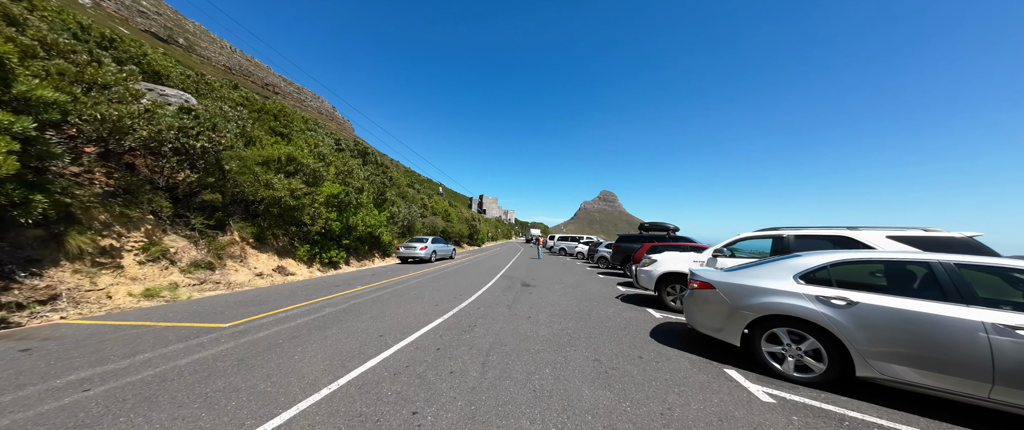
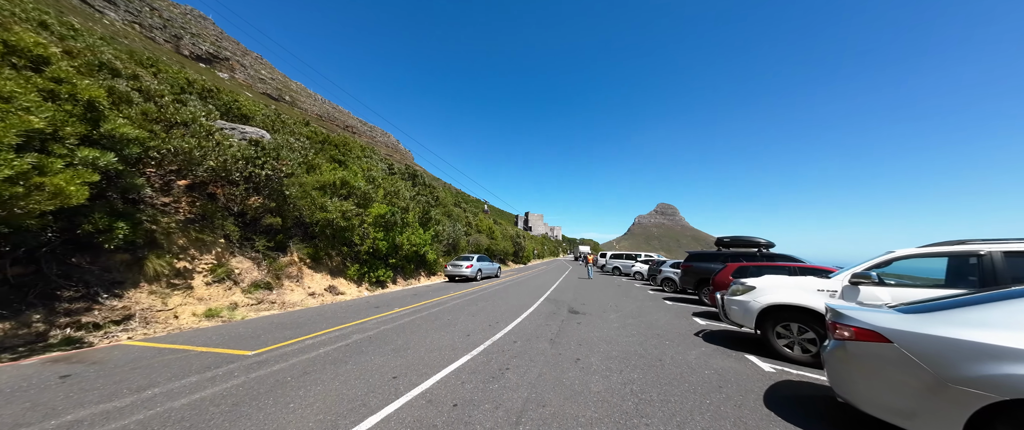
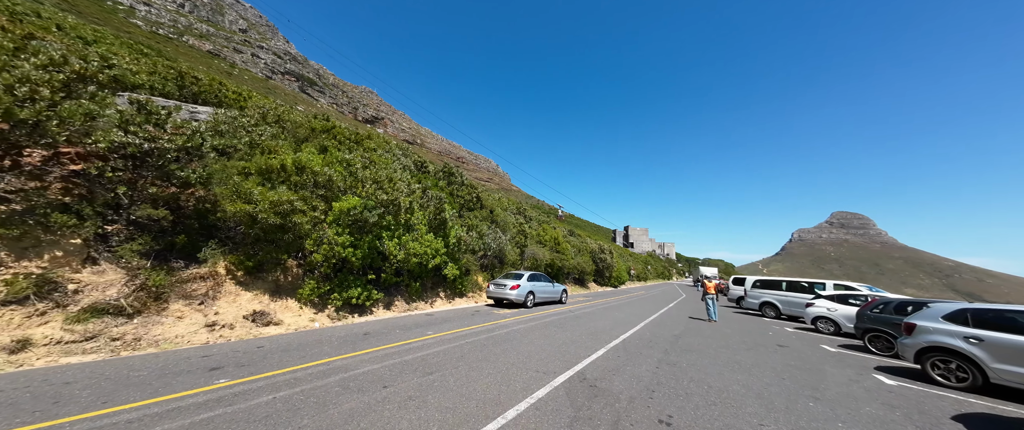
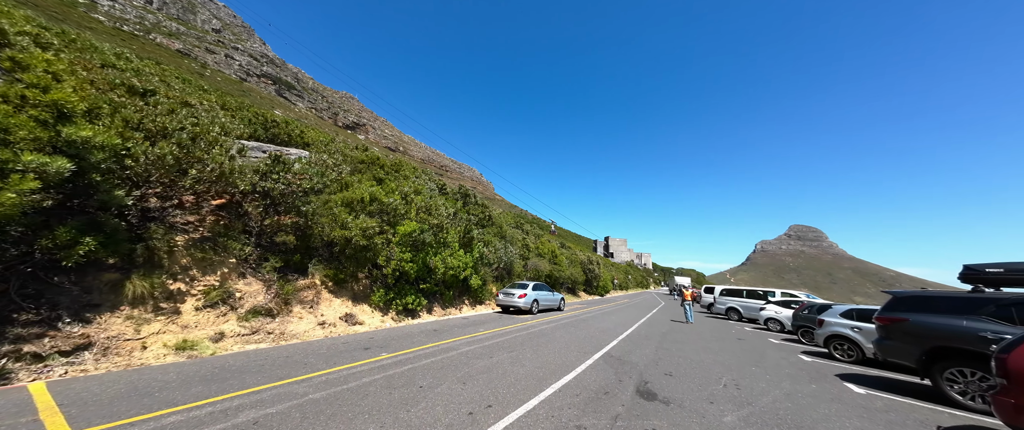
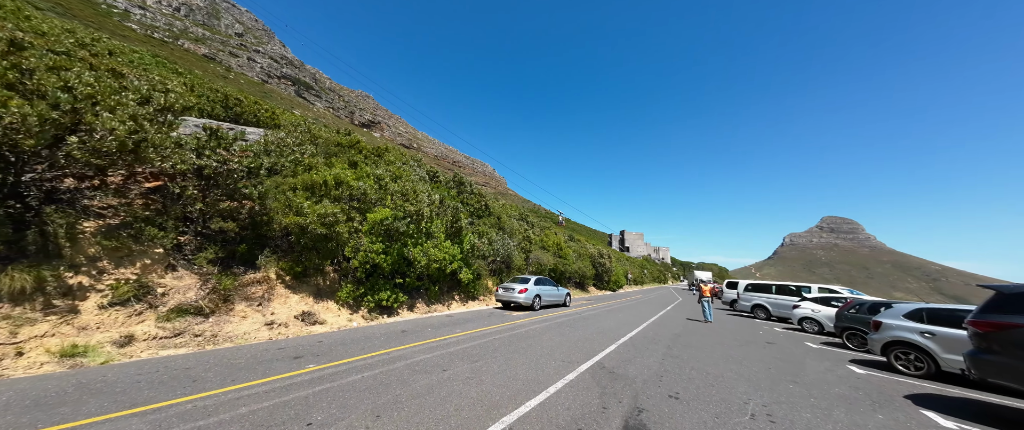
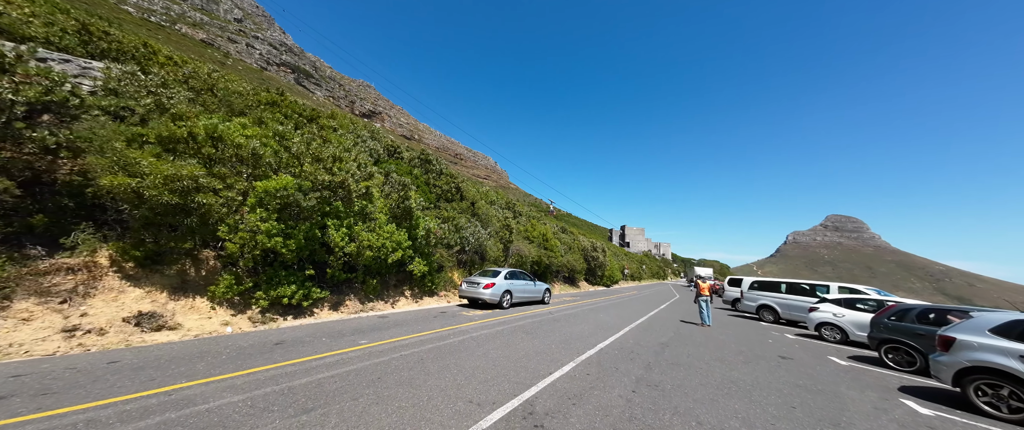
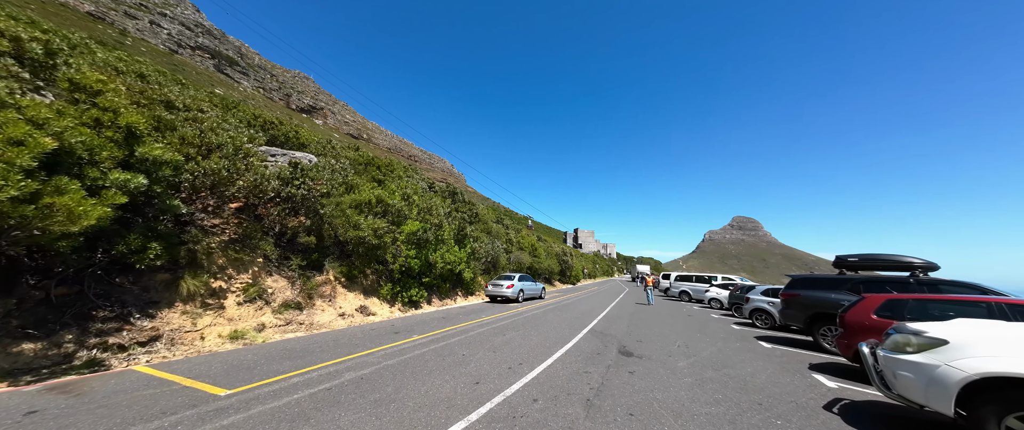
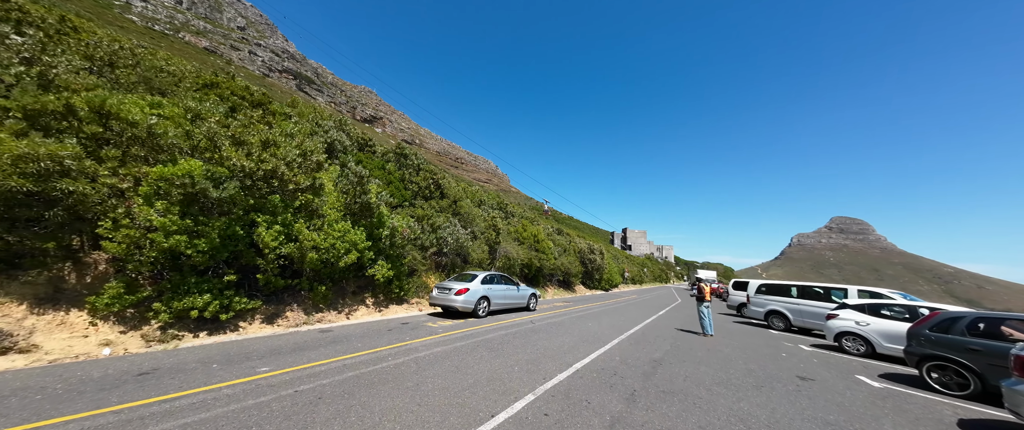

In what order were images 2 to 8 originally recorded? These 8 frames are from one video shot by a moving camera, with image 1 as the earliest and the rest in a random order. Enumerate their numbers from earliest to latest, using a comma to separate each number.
2, 7, 4, 5, 3, 6, 8
